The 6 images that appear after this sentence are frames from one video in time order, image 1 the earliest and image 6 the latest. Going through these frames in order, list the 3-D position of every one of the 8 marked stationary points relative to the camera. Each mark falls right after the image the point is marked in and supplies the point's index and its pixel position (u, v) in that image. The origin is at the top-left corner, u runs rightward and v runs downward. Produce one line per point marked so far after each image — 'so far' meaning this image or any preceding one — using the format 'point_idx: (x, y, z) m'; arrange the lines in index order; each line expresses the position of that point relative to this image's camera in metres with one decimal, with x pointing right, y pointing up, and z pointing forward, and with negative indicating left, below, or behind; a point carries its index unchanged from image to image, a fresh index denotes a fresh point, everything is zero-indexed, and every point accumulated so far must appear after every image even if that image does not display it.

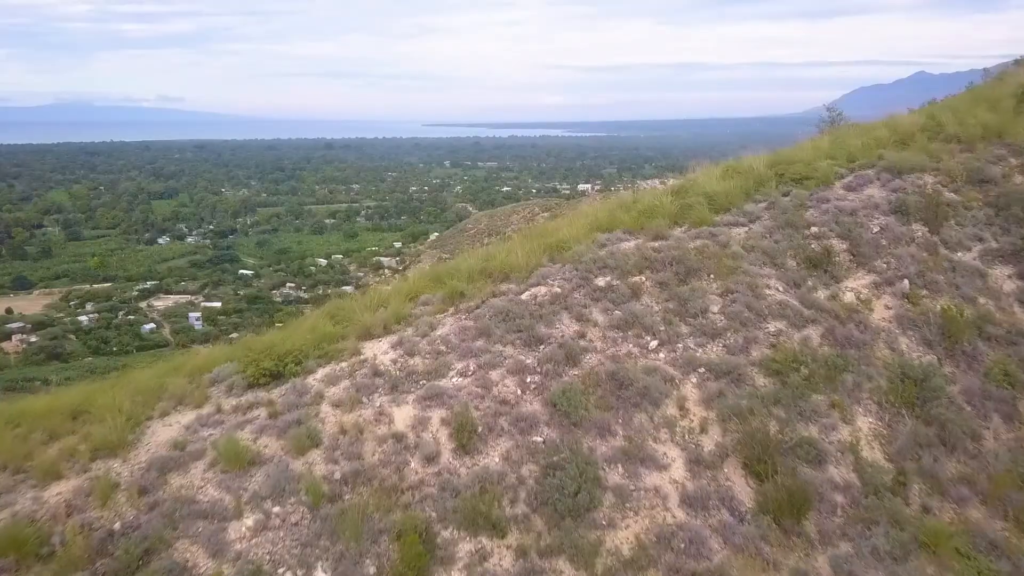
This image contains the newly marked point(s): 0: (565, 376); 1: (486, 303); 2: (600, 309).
0: (+0.3, -0.4, +2.8) m
1: (-0.1, -0.1, +3.2) m
2: (+0.5, -0.1, +3.1) m
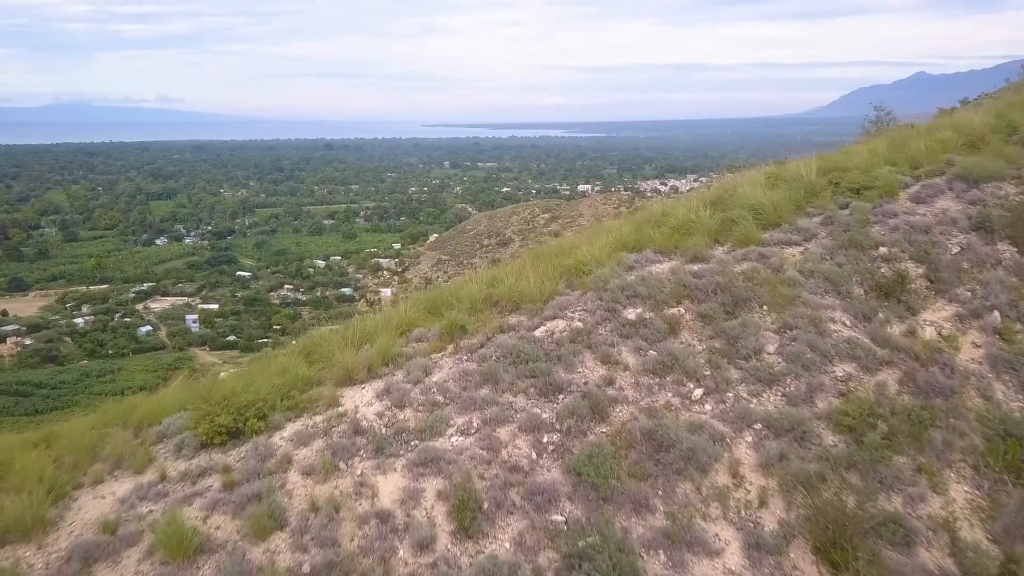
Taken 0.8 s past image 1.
0: (+0.3, -0.6, +2.2) m
1: (-0.1, -0.2, +2.7) m
2: (+0.5, -0.3, +2.6) m
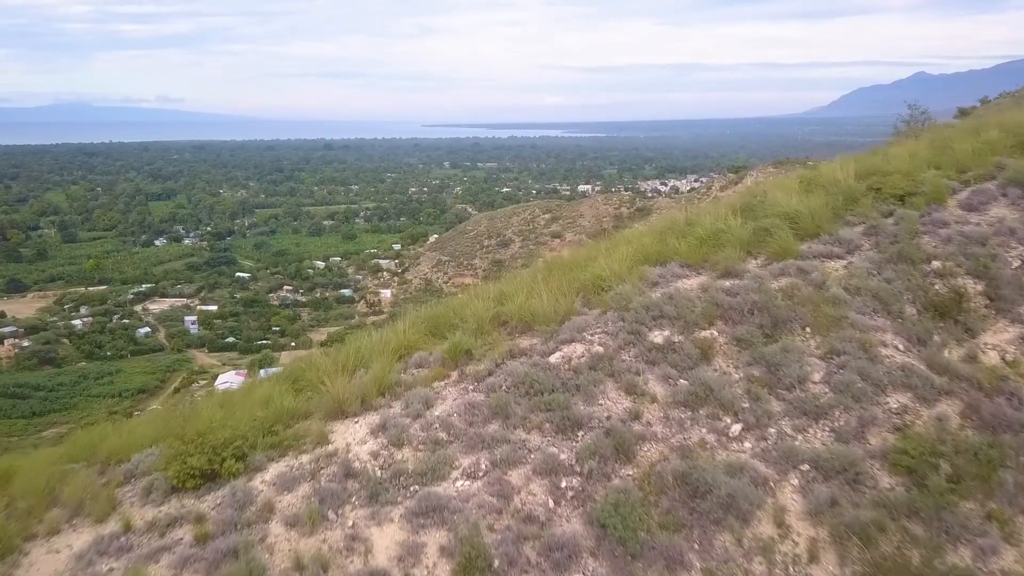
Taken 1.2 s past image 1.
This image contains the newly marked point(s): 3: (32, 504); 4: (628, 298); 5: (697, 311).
0: (+0.3, -0.6, +2.0) m
1: (0.0, -0.3, +2.4) m
2: (+0.6, -0.3, +2.3) m
3: (-1.7, -0.8, +2.1) m
4: (+0.6, -0.1, +2.7) m
5: (+0.8, -0.1, +2.5) m
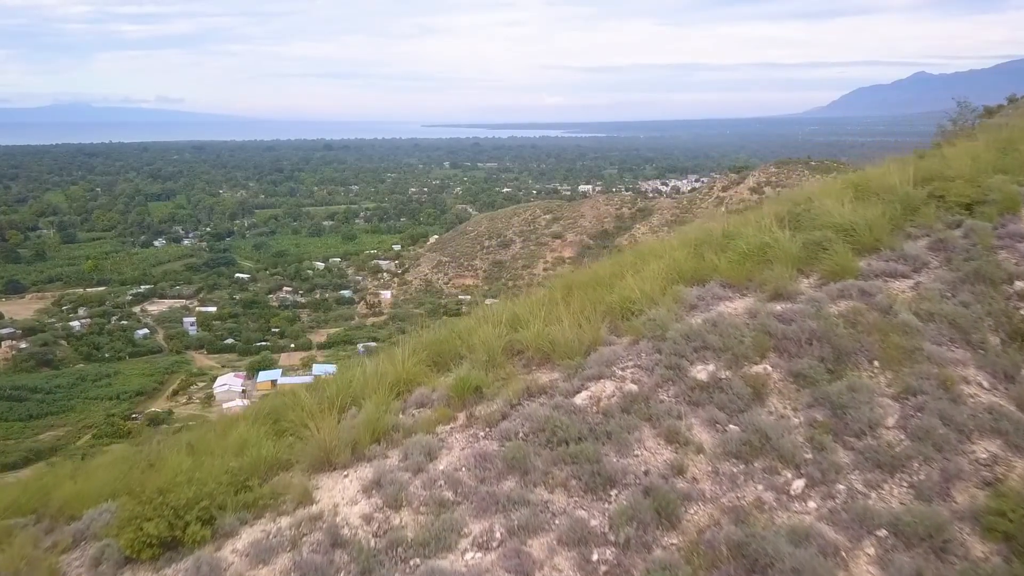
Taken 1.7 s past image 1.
0: (+0.4, -0.7, +1.6) m
1: (0.0, -0.4, +2.1) m
2: (+0.6, -0.4, +1.9) m
3: (-1.7, -0.9, +1.8) m
4: (+0.6, -0.1, +2.3) m
5: (+0.9, -0.2, +2.2) m
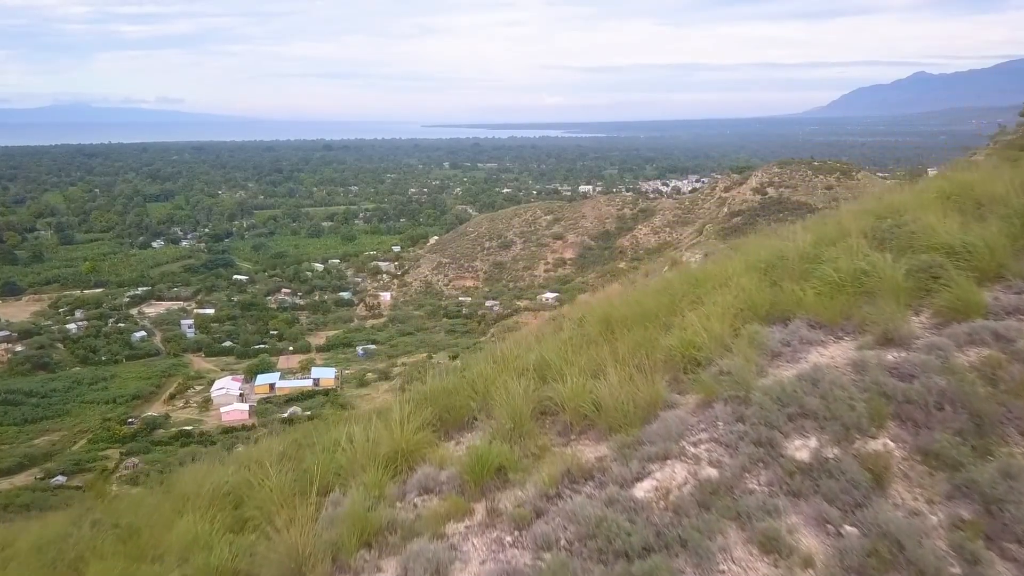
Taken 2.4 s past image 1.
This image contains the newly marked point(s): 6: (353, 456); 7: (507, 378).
0: (+0.5, -0.9, +1.1) m
1: (+0.1, -0.5, +1.6) m
2: (+0.7, -0.6, +1.4) m
3: (-1.6, -1.0, +1.3) m
4: (+0.7, -0.3, +1.8) m
5: (+1.0, -0.3, +1.7) m
6: (-0.5, -0.5, +1.8) m
7: (0.0, -0.3, +2.2) m
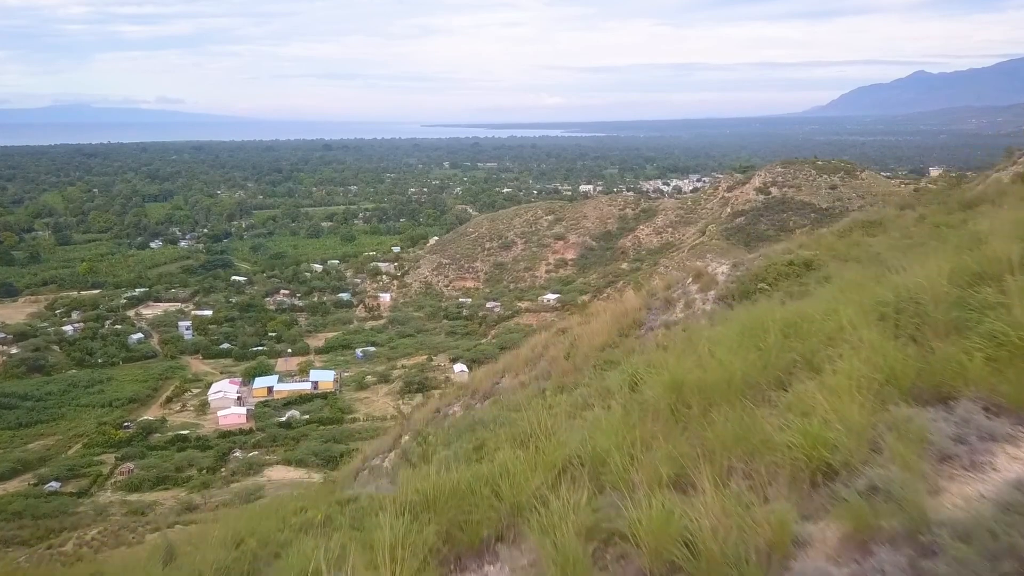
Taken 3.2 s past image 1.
0: (+0.6, -1.0, +0.6) m
1: (+0.2, -0.7, +1.0) m
2: (+0.8, -0.7, +0.9) m
3: (-1.5, -1.1, +0.7) m
4: (+0.8, -0.4, +1.3) m
5: (+1.0, -0.5, +1.1) m
6: (-0.4, -0.6, +1.2) m
7: (0.0, -0.4, +1.6) m
